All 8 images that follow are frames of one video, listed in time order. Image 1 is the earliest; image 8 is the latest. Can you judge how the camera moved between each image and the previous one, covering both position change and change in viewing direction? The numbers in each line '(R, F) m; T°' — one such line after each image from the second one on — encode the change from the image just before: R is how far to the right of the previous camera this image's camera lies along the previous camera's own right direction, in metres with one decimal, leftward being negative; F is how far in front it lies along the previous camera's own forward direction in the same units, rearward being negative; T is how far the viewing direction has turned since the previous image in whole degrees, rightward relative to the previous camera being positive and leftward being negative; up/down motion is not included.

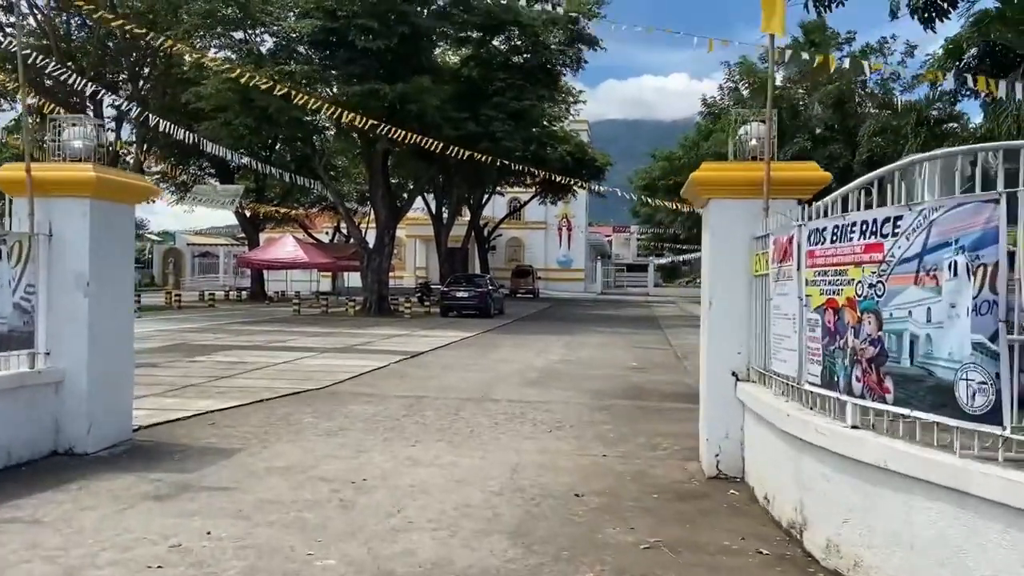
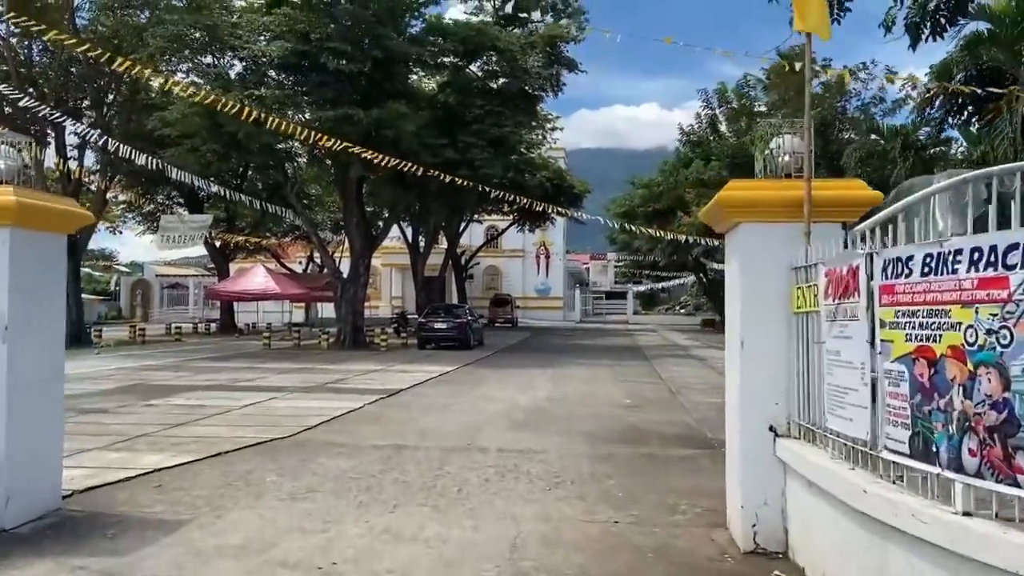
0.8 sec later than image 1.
(-0.1, +0.9) m; +2°
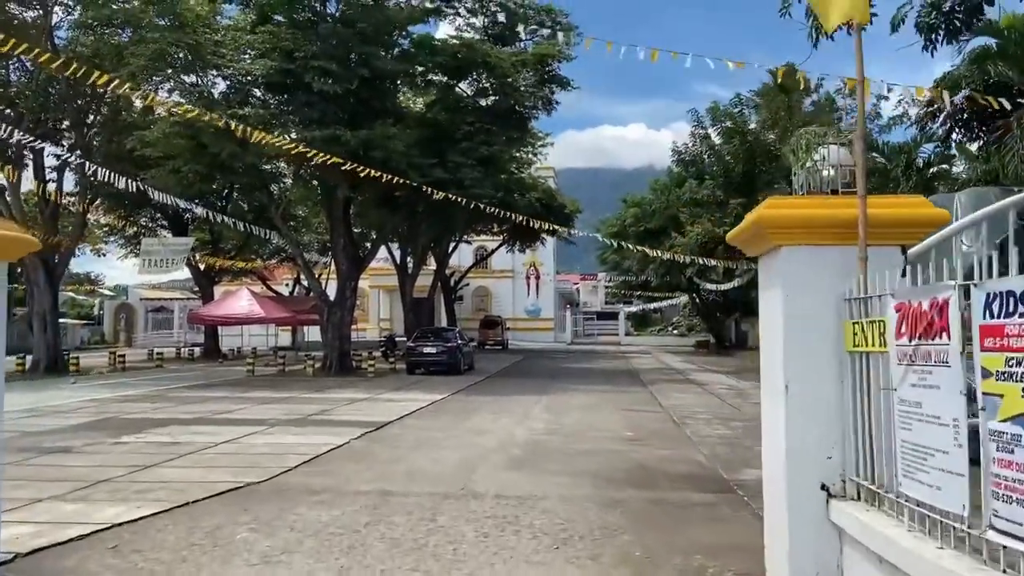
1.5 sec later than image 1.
(-0.1, +0.7) m; +1°
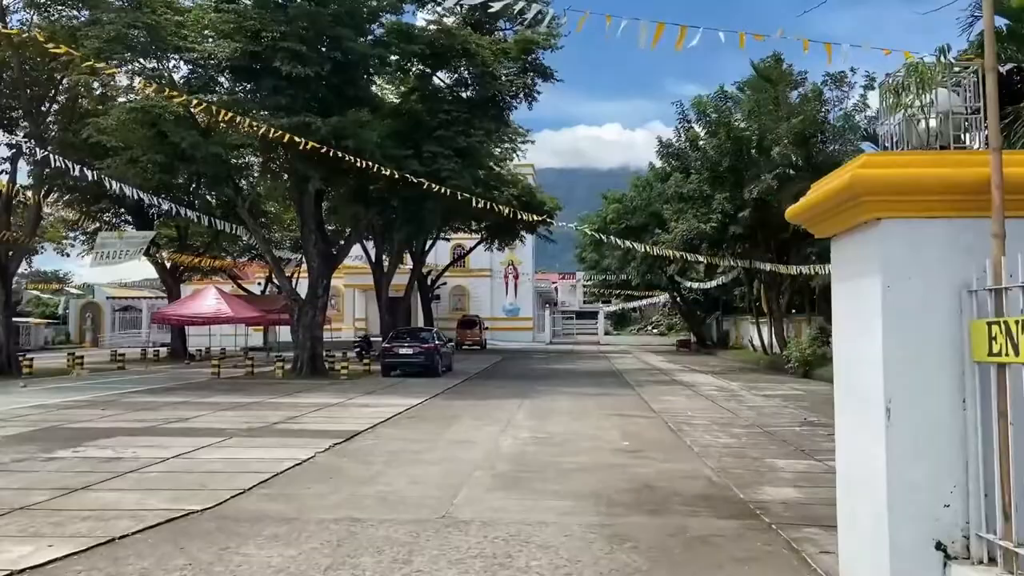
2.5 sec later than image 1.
(-0.1, +1.2) m; +2°
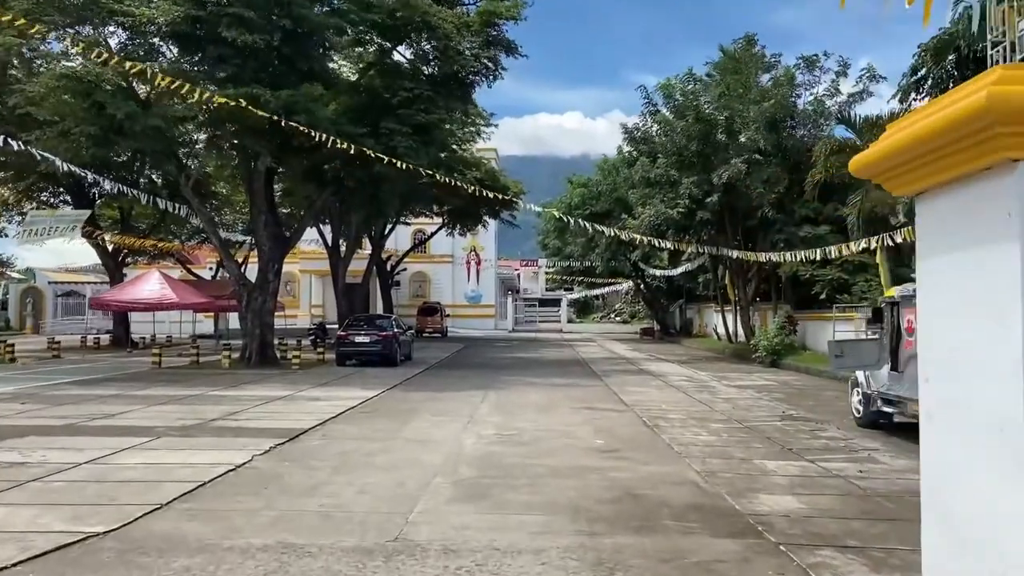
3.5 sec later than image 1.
(0.0, +1.1) m; +3°
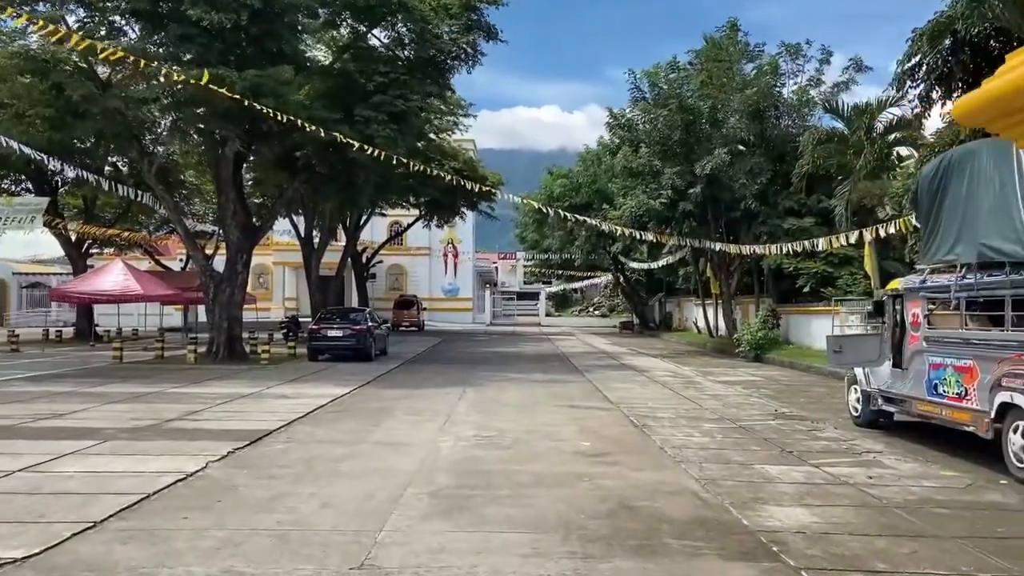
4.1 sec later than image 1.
(0.0, +0.8) m; +2°
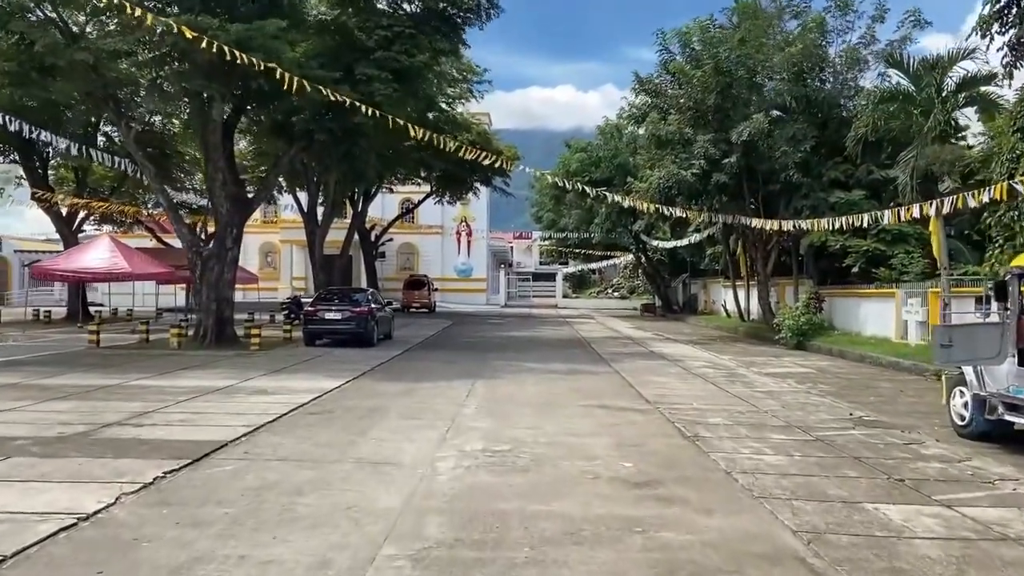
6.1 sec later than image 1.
(-0.1, +2.3) m; -1°
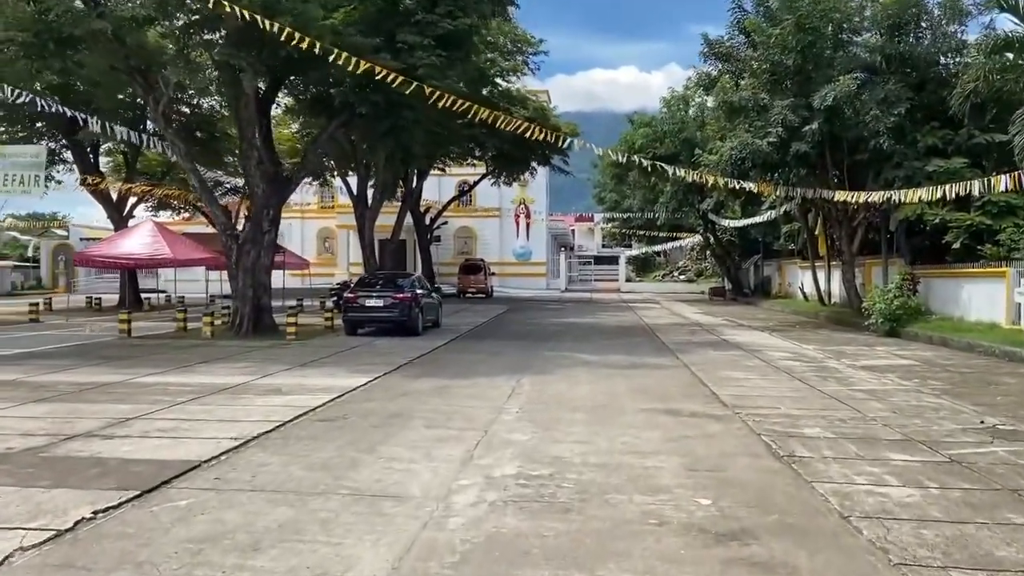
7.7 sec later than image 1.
(+0.2, +1.8) m; -5°
